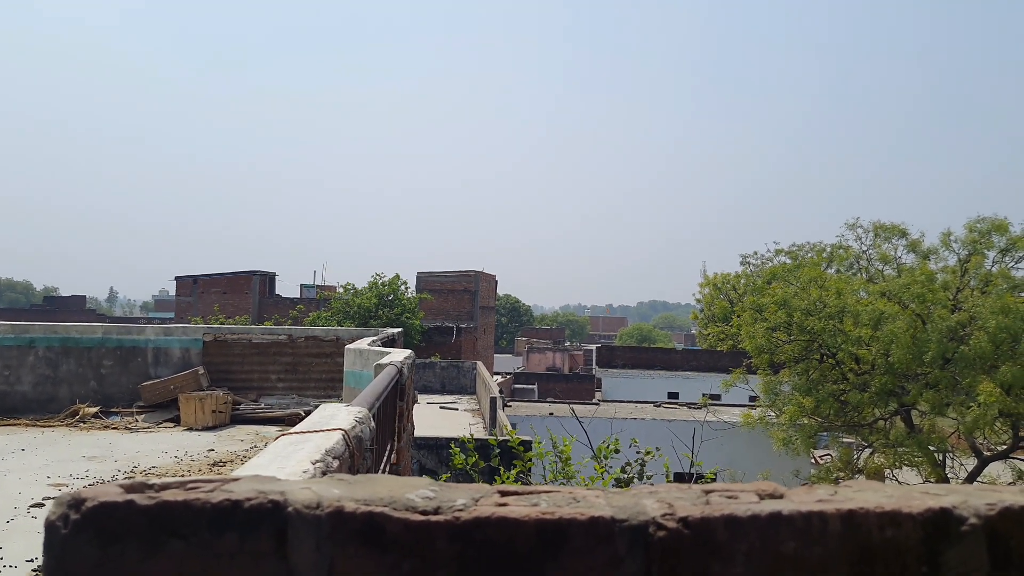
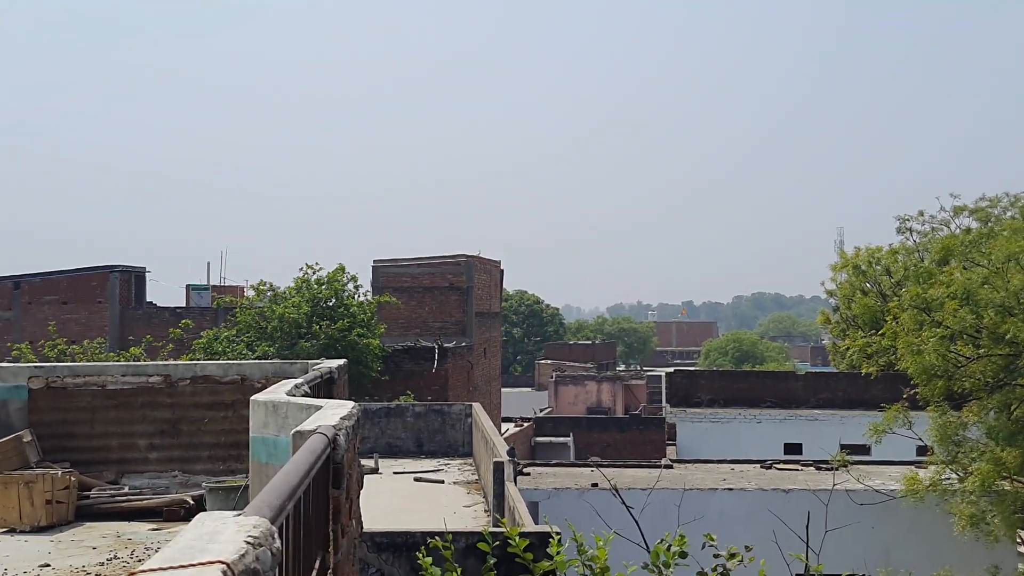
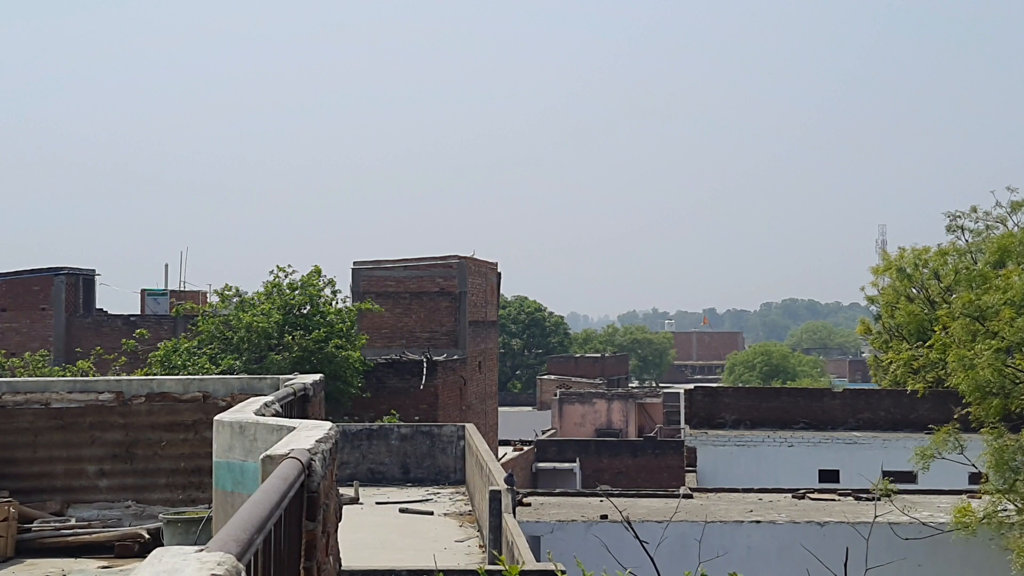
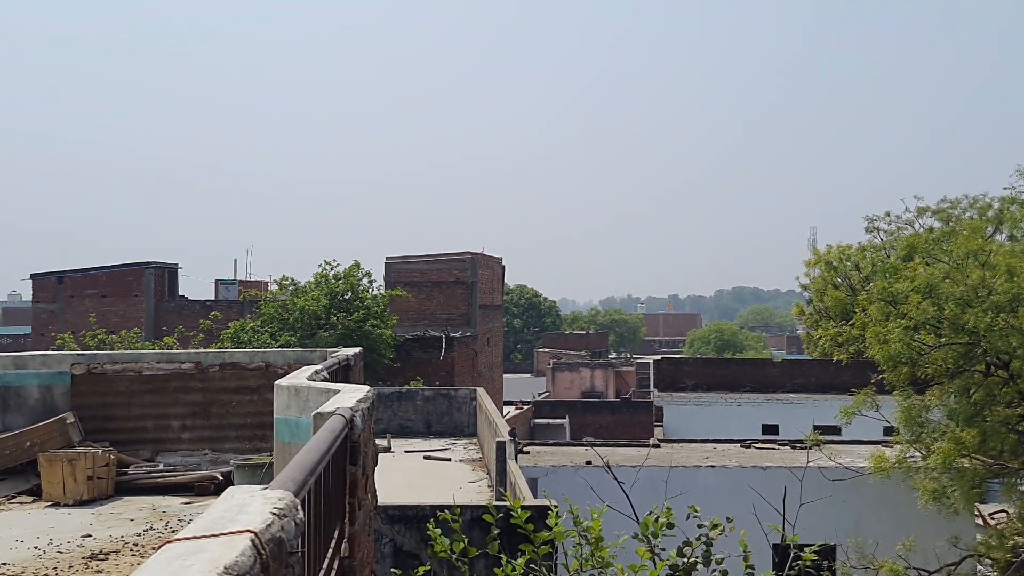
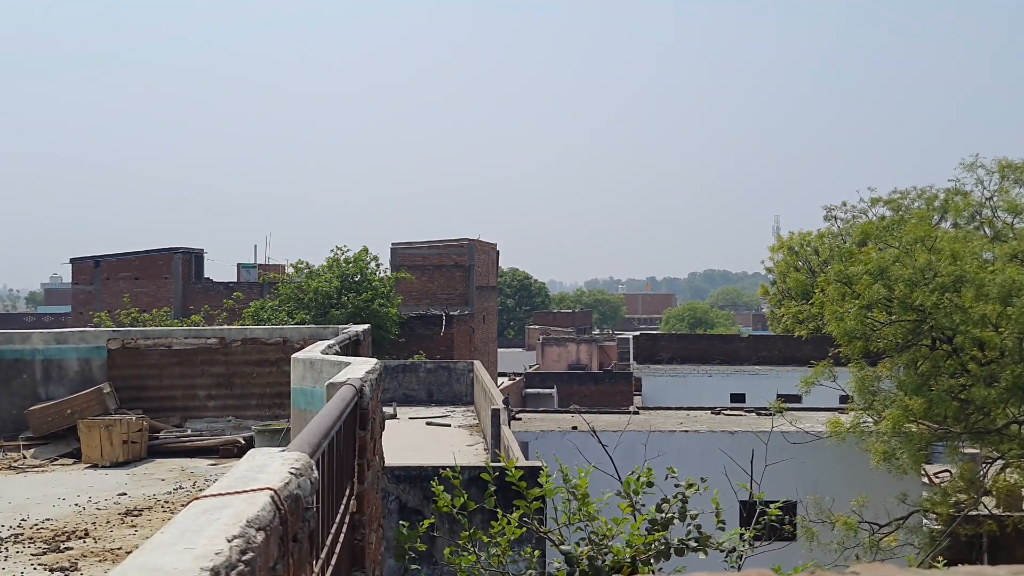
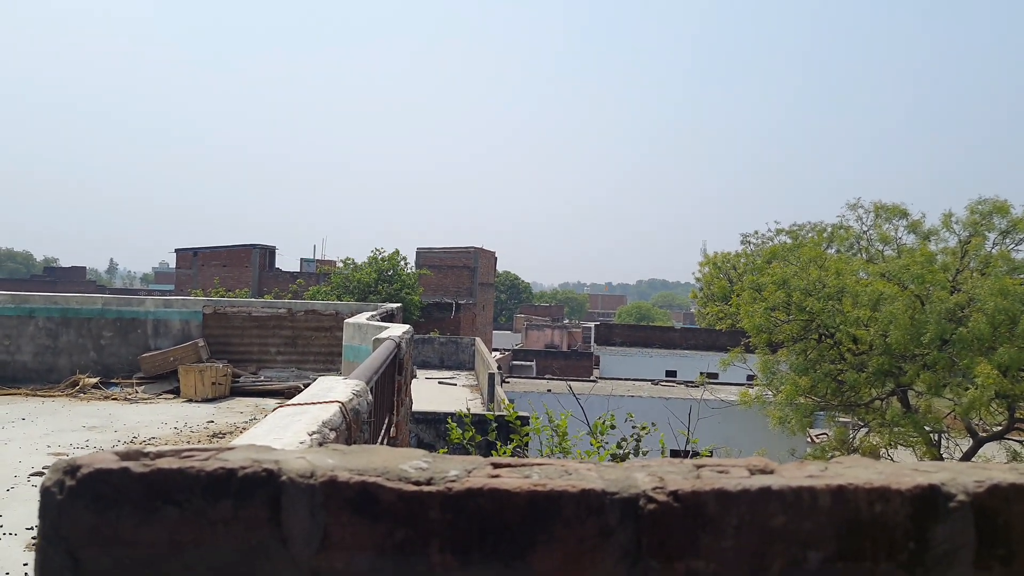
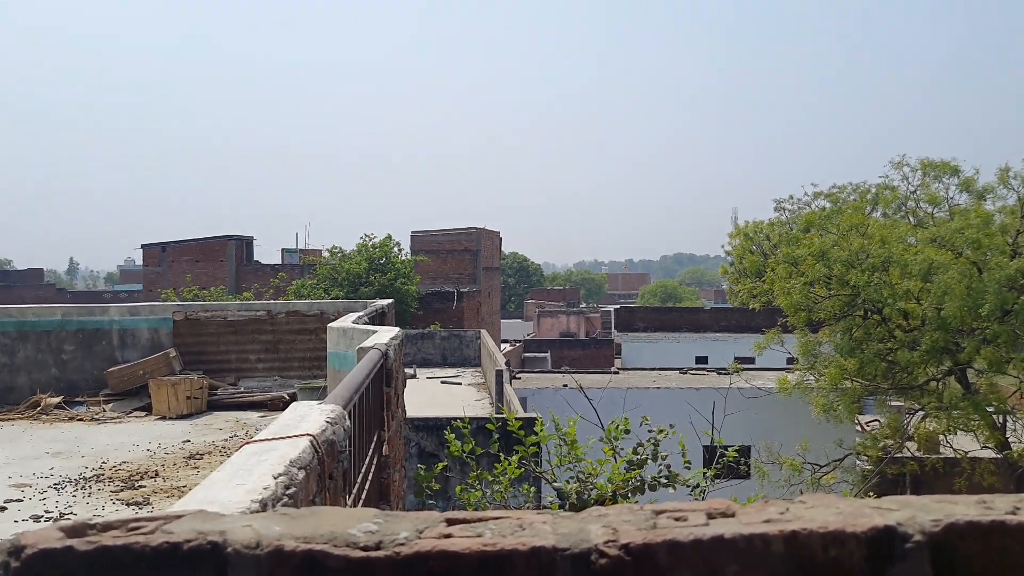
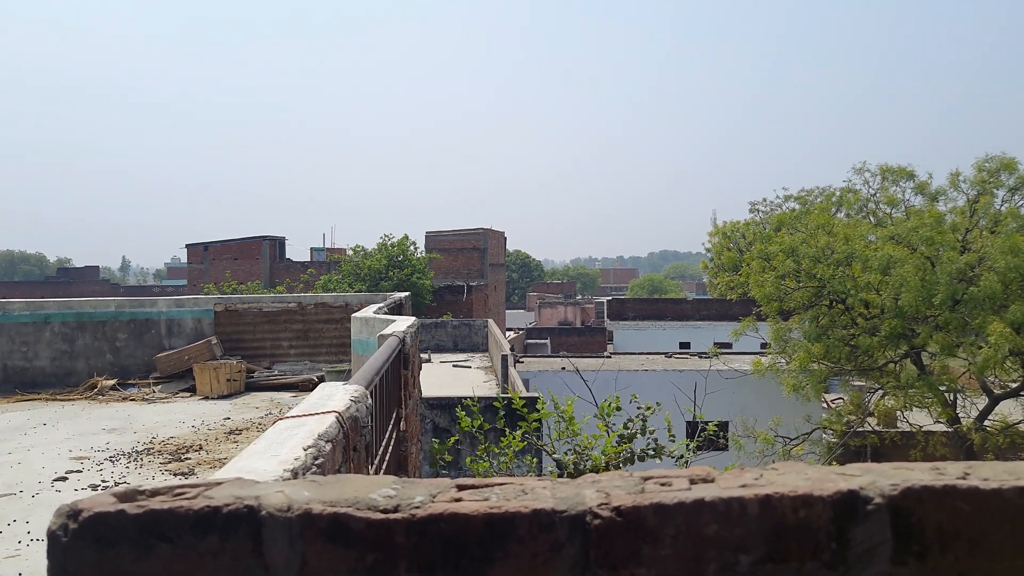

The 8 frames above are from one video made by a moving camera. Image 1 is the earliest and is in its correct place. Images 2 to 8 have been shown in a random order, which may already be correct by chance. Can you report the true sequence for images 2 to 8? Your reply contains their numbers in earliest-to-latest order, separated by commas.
6, 8, 7, 5, 4, 2, 3
